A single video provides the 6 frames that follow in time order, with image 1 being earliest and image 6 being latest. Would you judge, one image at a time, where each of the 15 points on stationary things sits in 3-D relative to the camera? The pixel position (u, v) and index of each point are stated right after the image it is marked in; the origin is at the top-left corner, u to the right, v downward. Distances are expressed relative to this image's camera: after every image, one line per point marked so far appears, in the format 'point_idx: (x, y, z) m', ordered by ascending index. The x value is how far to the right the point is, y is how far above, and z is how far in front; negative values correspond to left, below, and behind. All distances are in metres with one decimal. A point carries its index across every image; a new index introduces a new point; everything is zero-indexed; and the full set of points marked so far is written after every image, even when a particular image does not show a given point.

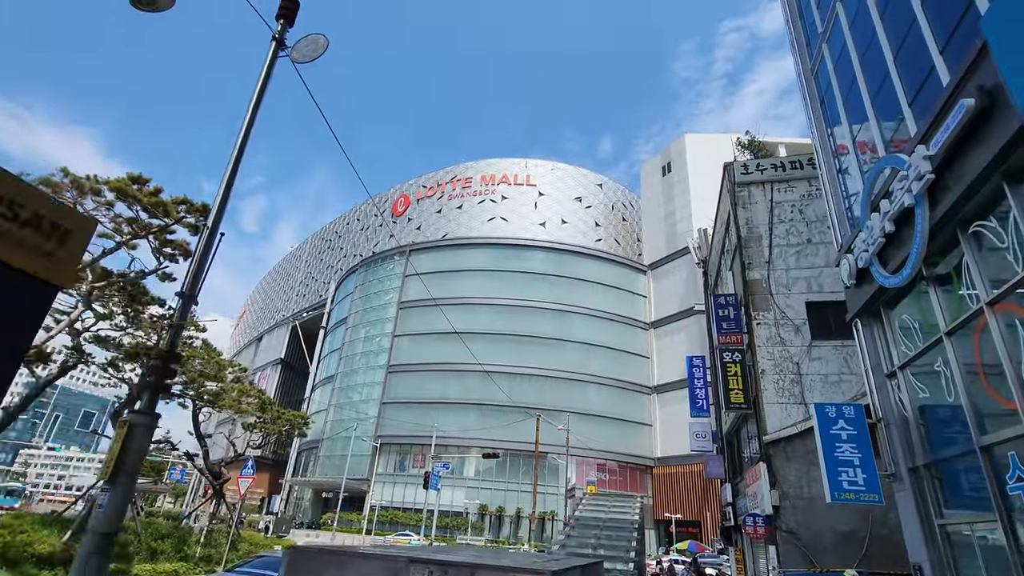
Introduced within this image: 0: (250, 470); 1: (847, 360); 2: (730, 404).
0: (-9.9, -6.9, +19.7) m
1: (+10.9, -2.3, +17.0) m
2: (+7.3, -3.9, +17.5) m
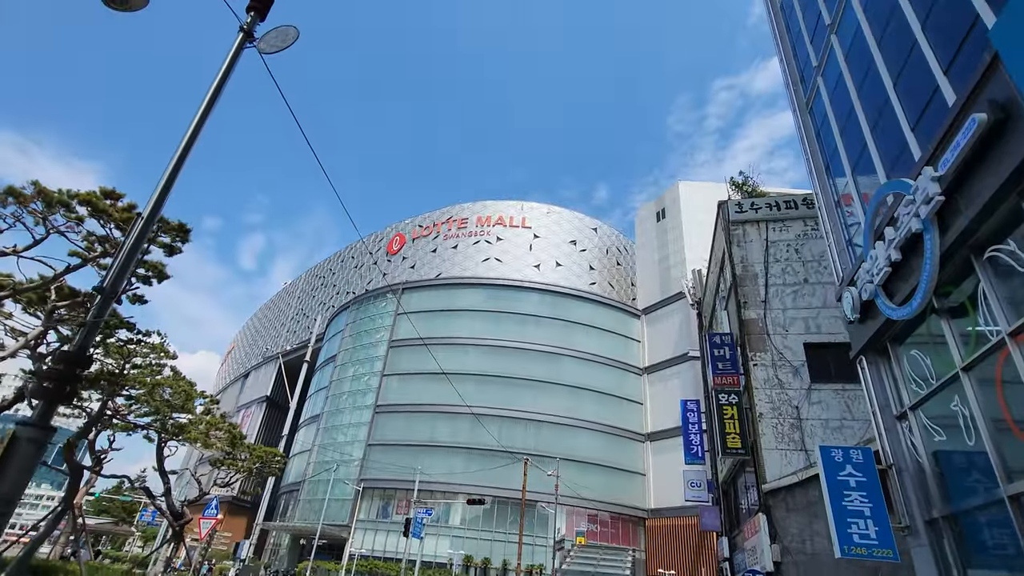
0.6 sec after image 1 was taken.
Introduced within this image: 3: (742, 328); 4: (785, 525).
0: (-10.5, -7.8, +18.3) m
1: (+10.4, -3.6, +16.2) m
2: (+6.8, -5.1, +16.5) m
3: (+8.0, -1.4, +18.0) m
4: (+7.8, -6.8, +14.8) m
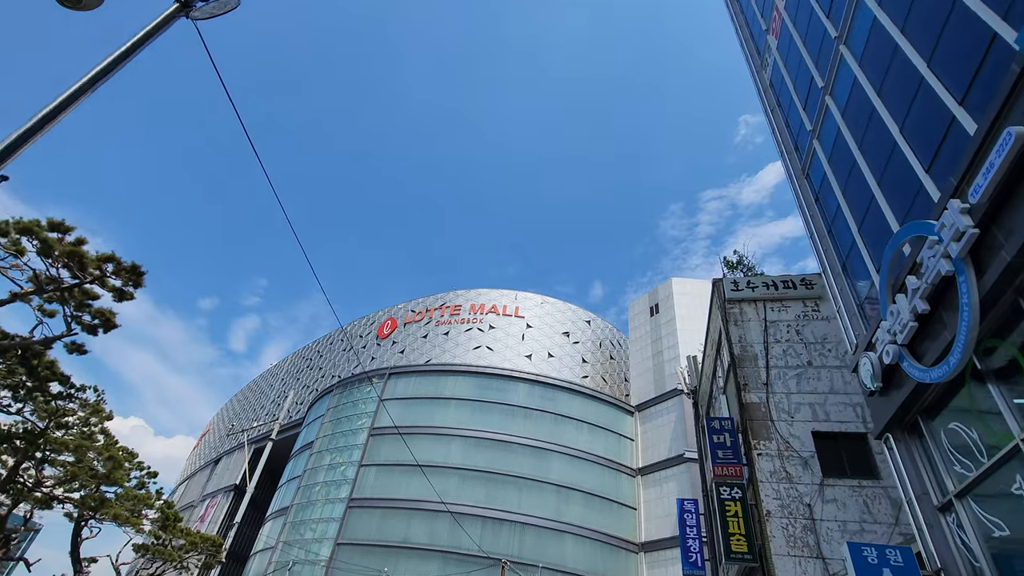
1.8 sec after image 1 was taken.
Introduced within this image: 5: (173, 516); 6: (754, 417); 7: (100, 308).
0: (-11.5, -9.5, +15.4) m
1: (+9.7, -5.9, +14.2) m
2: (+6.0, -7.3, +14.3) m
3: (+7.3, -4.0, +16.4) m
4: (+6.9, -8.6, +12.3) m
5: (-11.7, -7.9, +18.0) m
6: (+7.6, -4.0, +16.3) m
7: (-11.7, -0.6, +14.8) m
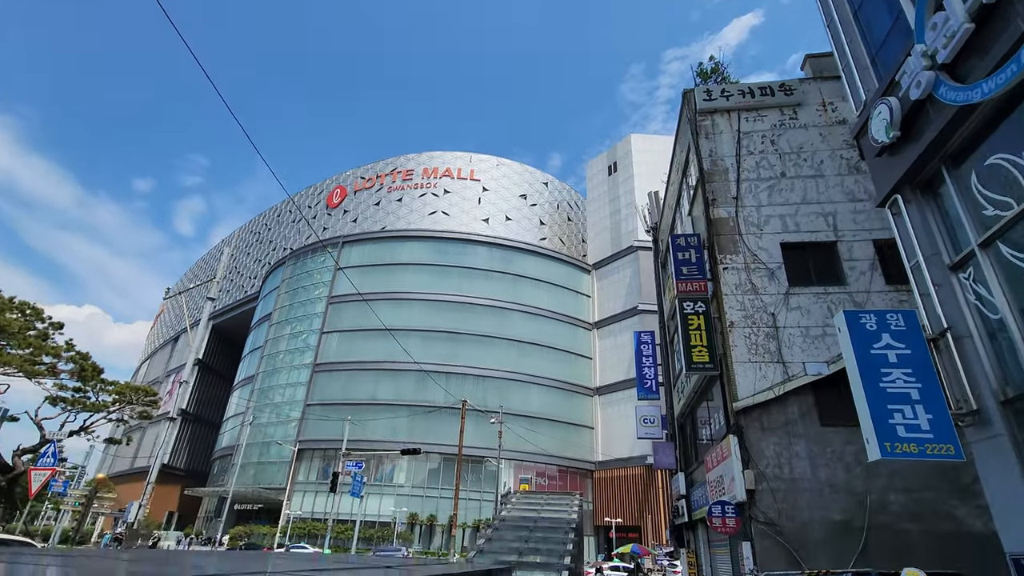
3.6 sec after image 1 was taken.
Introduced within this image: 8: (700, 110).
0: (-12.6, -4.7, +14.2) m
1: (+8.4, -0.6, +13.8) m
2: (+4.8, -2.0, +13.9) m
3: (+5.8, +1.7, +15.2) m
4: (+5.9, -3.8, +12.4) m
5: (-13.2, -2.5, +16.3) m
6: (+6.1, +1.6, +15.2) m
7: (-13.0, +3.8, +11.5) m
8: (+6.3, +6.0, +17.3) m
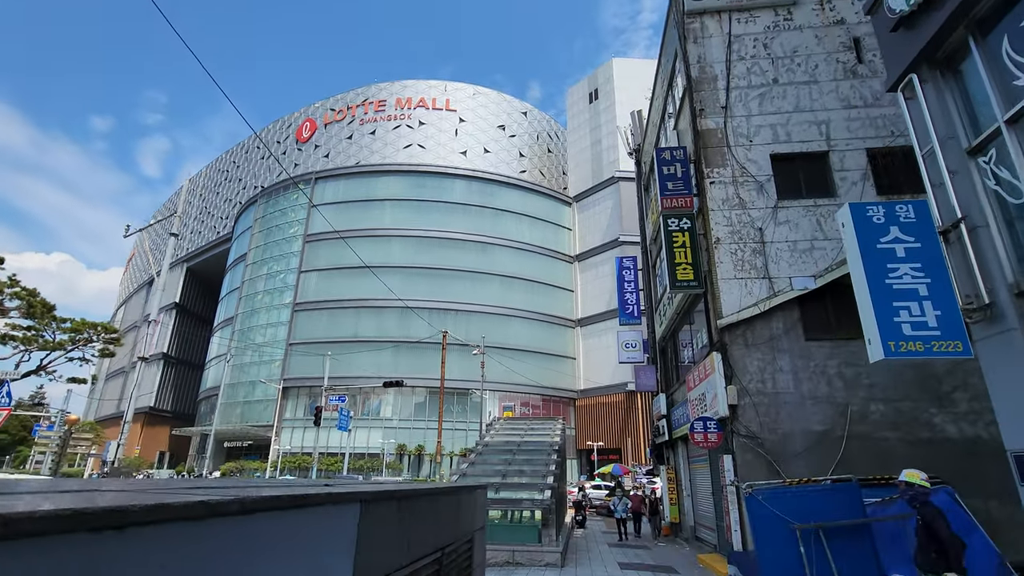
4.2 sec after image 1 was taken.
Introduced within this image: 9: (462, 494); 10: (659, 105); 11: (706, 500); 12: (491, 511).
0: (-13.2, -2.9, +13.5) m
1: (+7.8, +1.6, +13.2) m
2: (+4.2, +0.1, +13.4) m
3: (+5.1, +4.1, +14.3) m
4: (+5.4, -1.8, +12.2) m
5: (-13.8, -0.5, +15.3) m
6: (+5.4, +4.0, +14.3) m
7: (-13.6, +5.2, +9.7) m
8: (+5.4, +8.5, +15.9) m
9: (-0.5, -1.7, +4.2) m
10: (+5.6, +7.1, +19.7) m
11: (+5.4, -6.0, +14.6) m
12: (-0.5, -5.8, +13.4) m
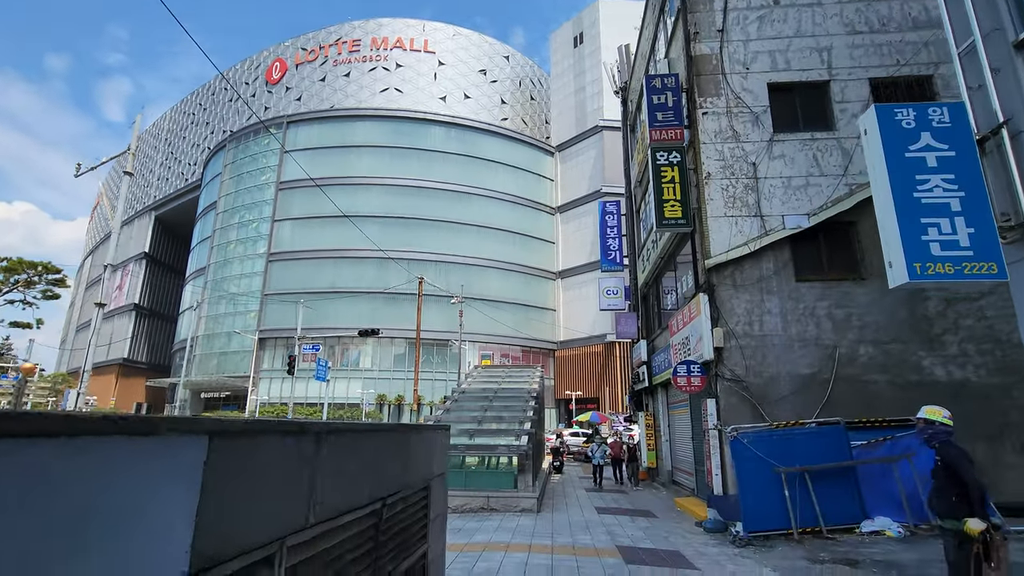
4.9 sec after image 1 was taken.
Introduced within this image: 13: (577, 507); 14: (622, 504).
0: (-13.7, -1.3, +12.3) m
1: (+7.3, +3.1, +12.4) m
2: (+3.6, +1.6, +12.6) m
3: (+4.6, +5.6, +13.2) m
4: (+4.9, -0.4, +11.6) m
5: (-14.4, +1.3, +13.9) m
6: (+4.9, +5.5, +13.2) m
7: (-14.0, +6.4, +7.8) m
8: (+4.8, +10.2, +14.4) m
9: (-0.7, -1.0, +3.5) m
10: (+4.8, +9.1, +18.3) m
11: (+4.8, -4.4, +14.4) m
12: (-1.1, -4.2, +13.0) m
13: (+1.6, -5.4, +12.9) m
14: (+2.8, -5.6, +13.4) m
